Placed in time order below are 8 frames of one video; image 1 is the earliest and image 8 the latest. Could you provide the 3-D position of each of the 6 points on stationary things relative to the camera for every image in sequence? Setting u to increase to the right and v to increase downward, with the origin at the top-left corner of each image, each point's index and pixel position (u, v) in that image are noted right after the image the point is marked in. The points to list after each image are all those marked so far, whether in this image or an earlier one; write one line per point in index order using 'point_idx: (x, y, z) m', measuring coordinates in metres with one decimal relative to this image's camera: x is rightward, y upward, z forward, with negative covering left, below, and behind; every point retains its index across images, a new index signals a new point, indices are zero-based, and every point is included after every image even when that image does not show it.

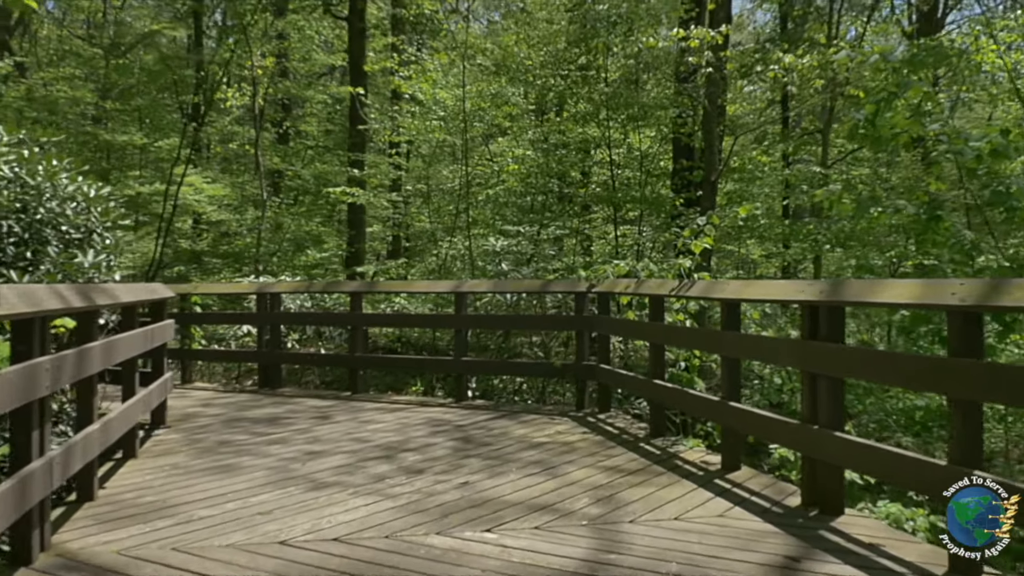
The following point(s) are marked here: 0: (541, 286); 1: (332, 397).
0: (+0.2, 0.0, +5.9) m
1: (-1.3, -0.8, +6.5) m
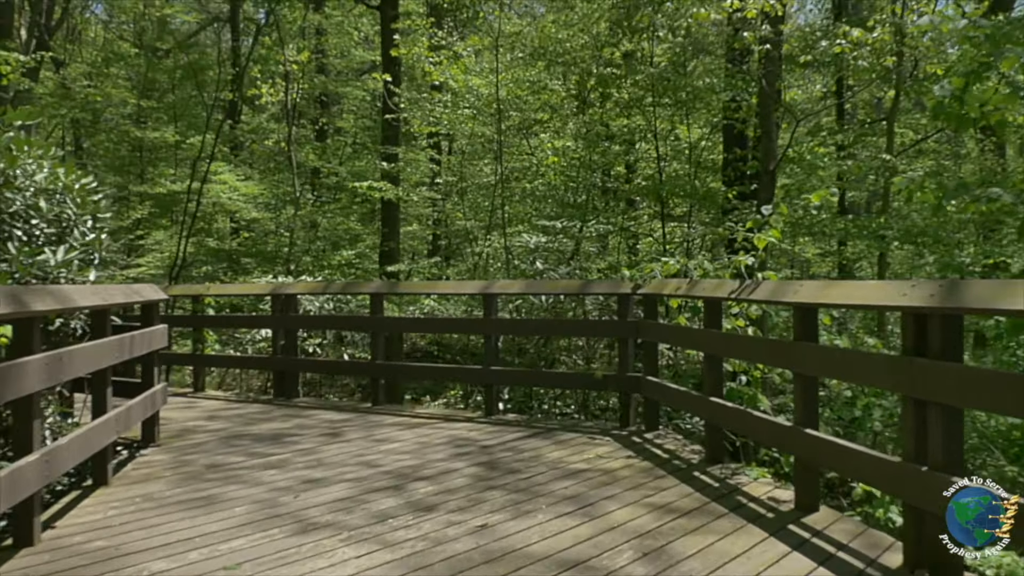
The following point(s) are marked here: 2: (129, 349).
0: (+0.4, 0.0, +5.2) m
1: (-1.0, -0.8, +5.9) m
2: (-1.6, -0.3, +4.0) m
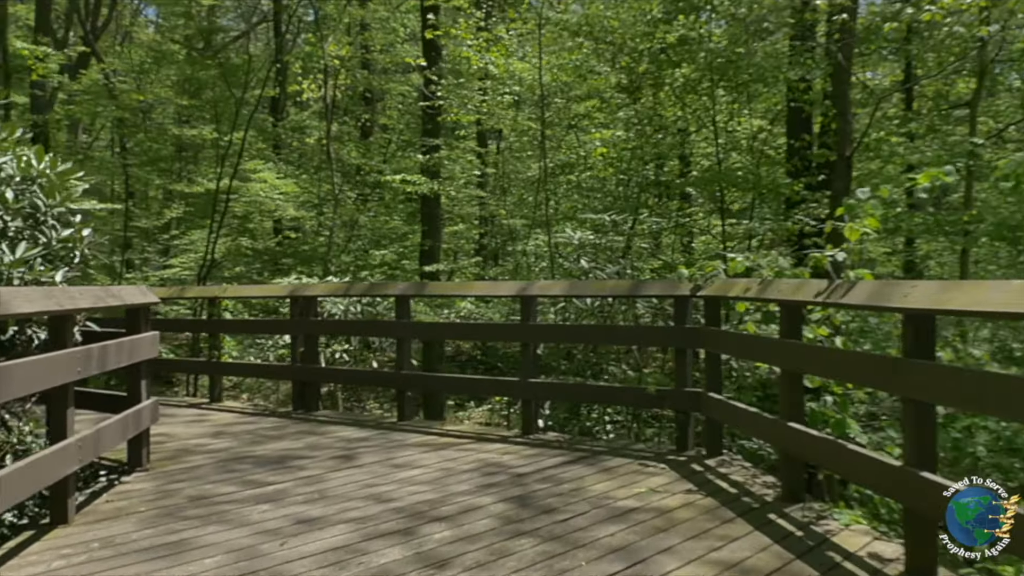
0: (+0.6, 0.0, +4.6) m
1: (-0.8, -0.8, +5.3) m
2: (-1.5, -0.3, +3.4) m
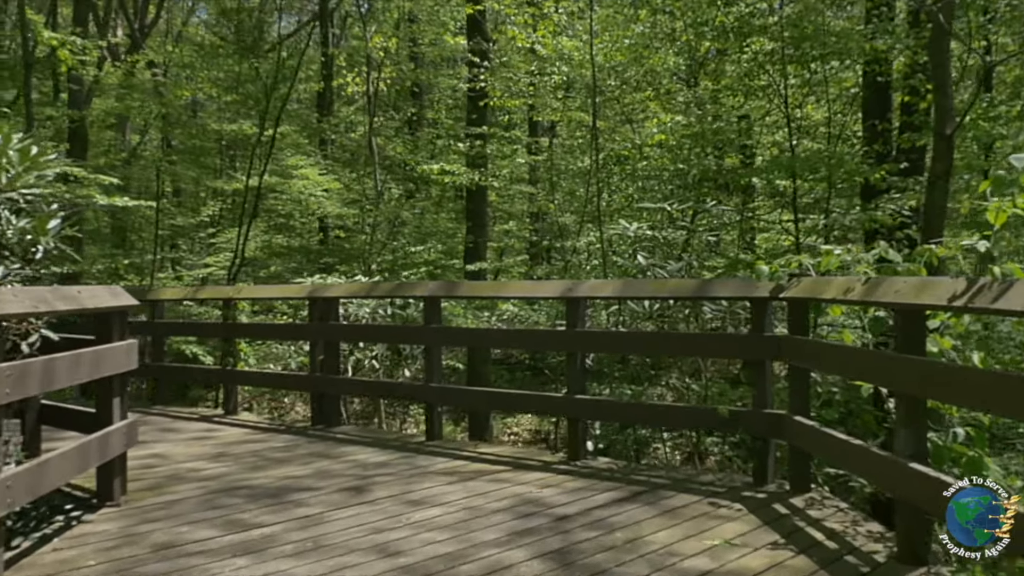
0: (+0.7, 0.0, +3.8) m
1: (-0.6, -0.8, +4.6) m
2: (-1.4, -0.3, +2.8) m
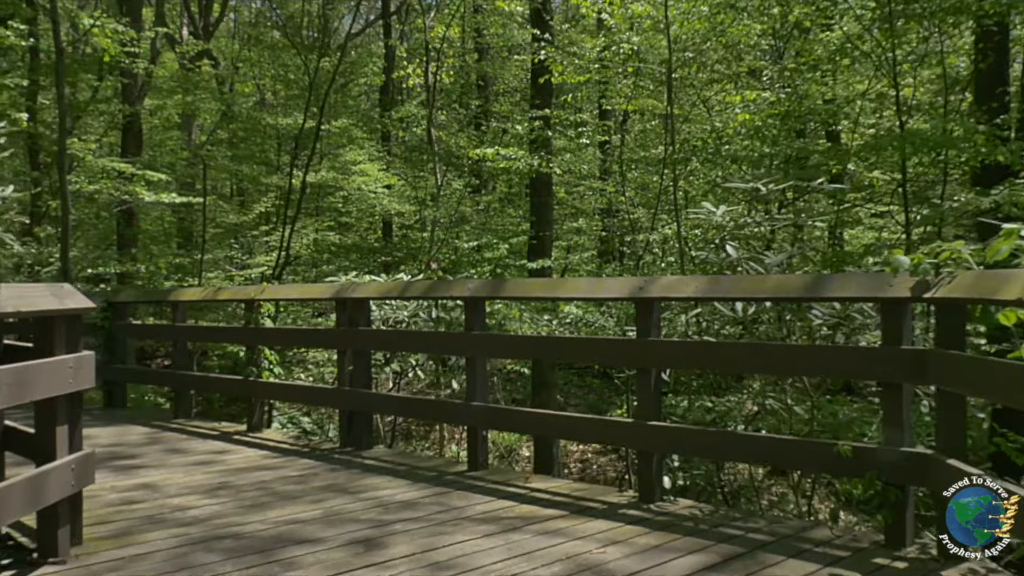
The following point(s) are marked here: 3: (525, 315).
0: (+0.9, 0.0, +2.9) m
1: (-0.3, -0.8, +3.9) m
2: (-1.3, -0.3, +2.1) m
3: (+0.1, -0.2, +6.3) m
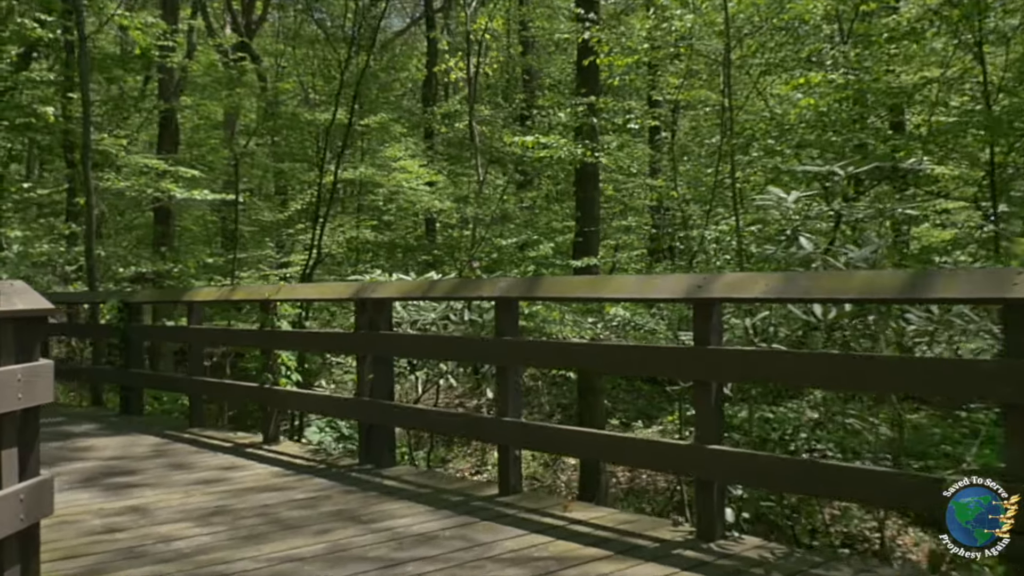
0: (+1.0, 0.0, +2.4) m
1: (-0.2, -0.8, +3.4) m
2: (-1.2, -0.3, +1.7) m
3: (+0.3, -0.2, +5.8) m
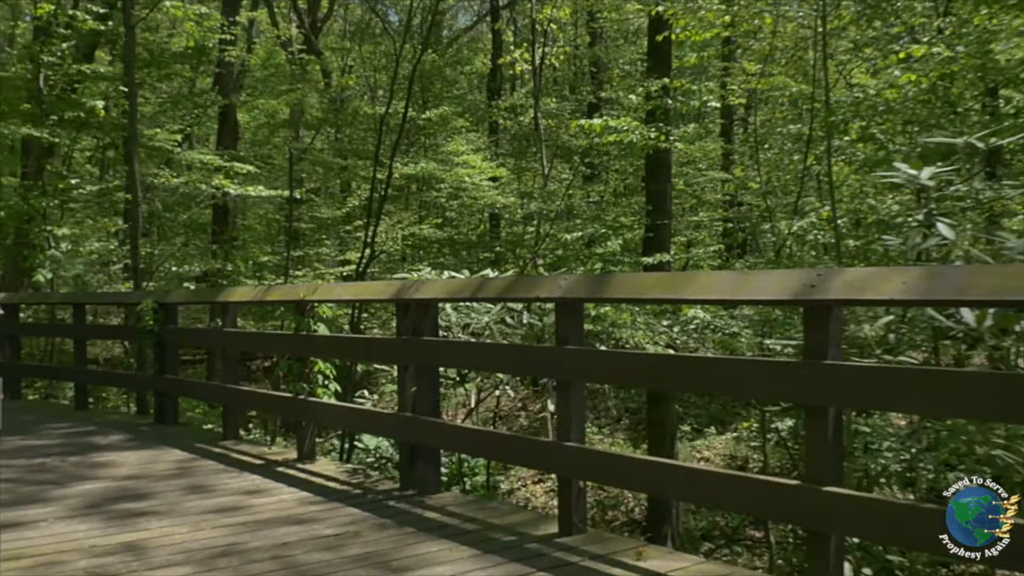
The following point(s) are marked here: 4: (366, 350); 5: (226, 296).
0: (+1.1, 0.0, +1.8) m
1: (0.0, -0.8, +2.8) m
2: (-1.2, -0.3, +1.2) m
3: (+0.7, -0.2, +5.2) m
4: (-0.6, -0.2, +3.8) m
5: (-1.4, 0.0, +4.7) m
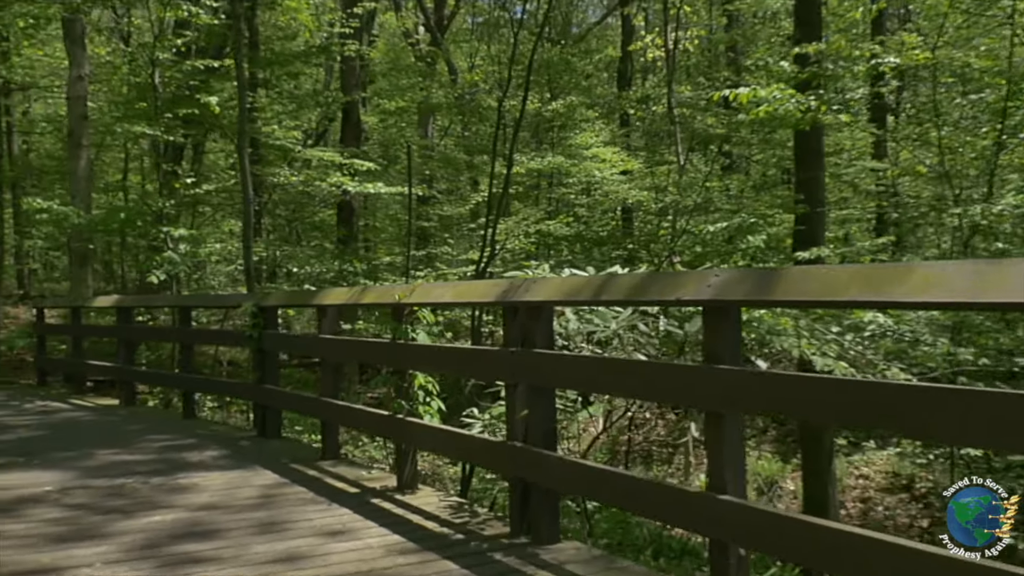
0: (+1.3, 0.0, +0.9) m
1: (+0.3, -0.8, +2.2) m
2: (-1.1, -0.3, +0.7) m
3: (+1.3, -0.2, +4.4) m
4: (-0.2, -0.2, +3.2) m
5: (-0.9, 0.0, +4.2) m
